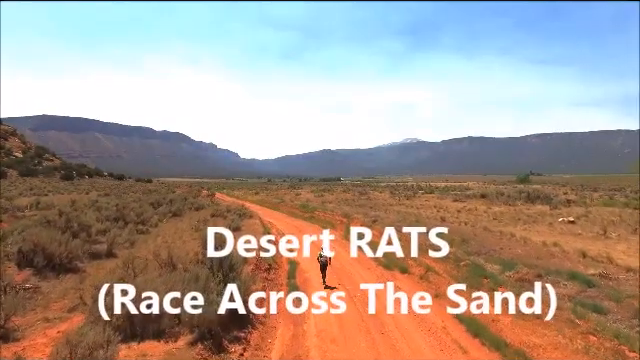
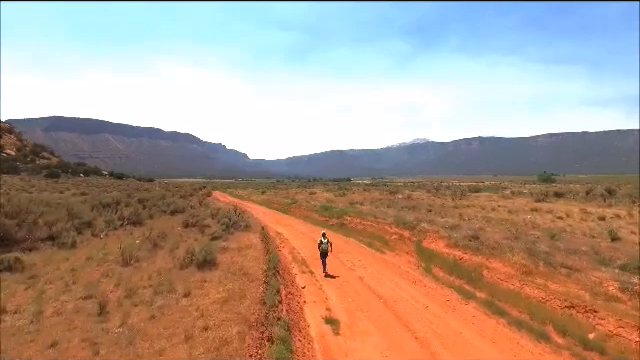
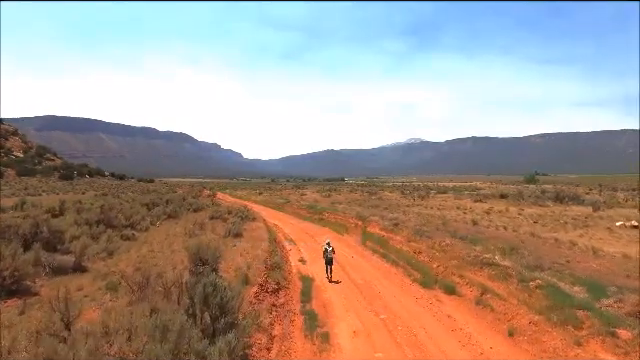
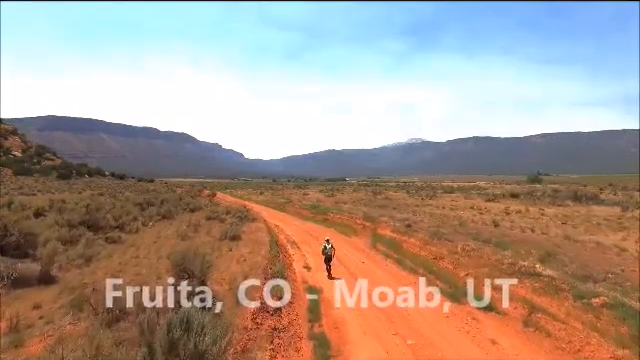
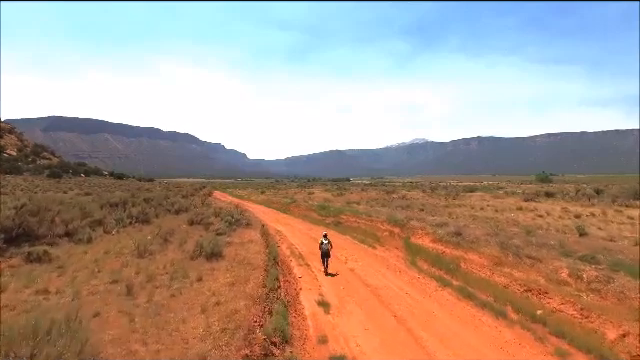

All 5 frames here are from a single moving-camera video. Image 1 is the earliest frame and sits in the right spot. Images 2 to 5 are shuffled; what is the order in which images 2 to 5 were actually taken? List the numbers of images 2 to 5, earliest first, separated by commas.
3, 4, 5, 2
